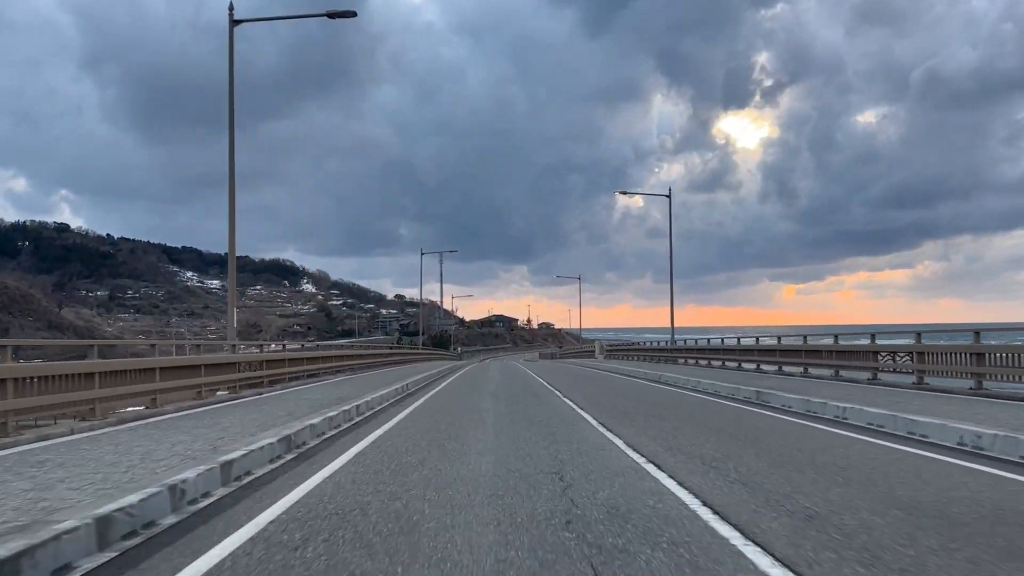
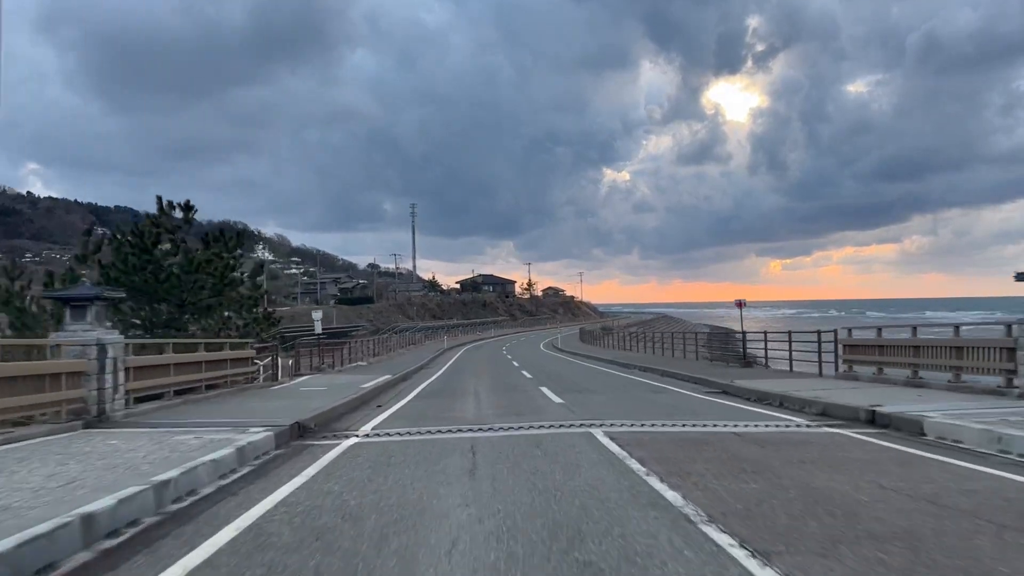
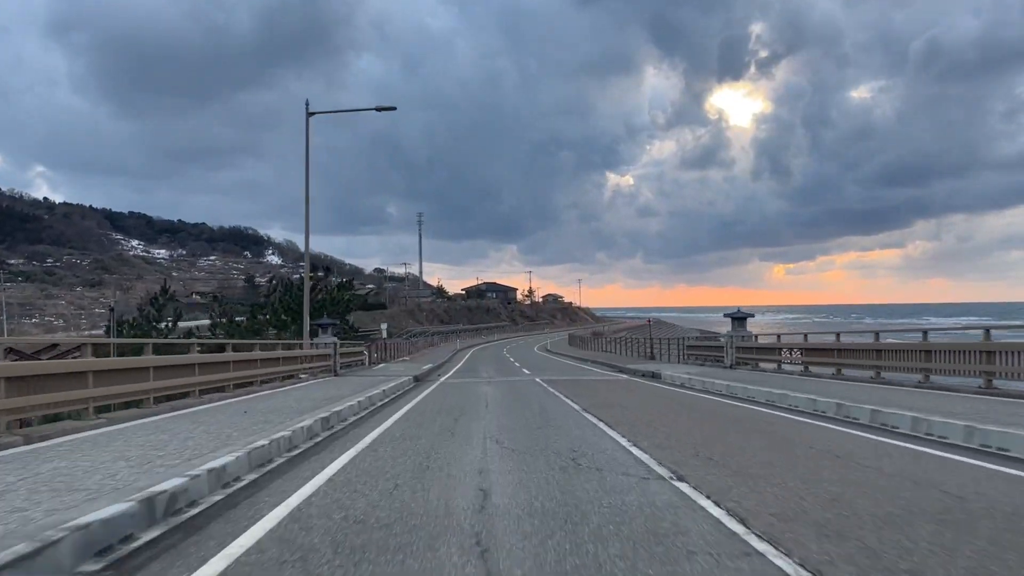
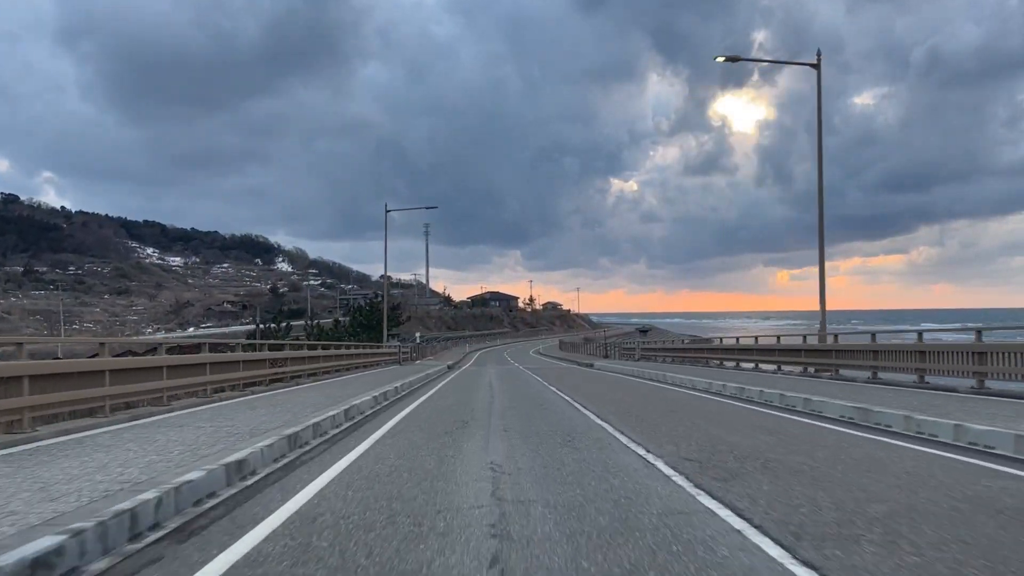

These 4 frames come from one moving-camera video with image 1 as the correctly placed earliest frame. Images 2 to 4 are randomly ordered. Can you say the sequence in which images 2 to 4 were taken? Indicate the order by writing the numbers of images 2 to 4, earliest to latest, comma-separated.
4, 3, 2
